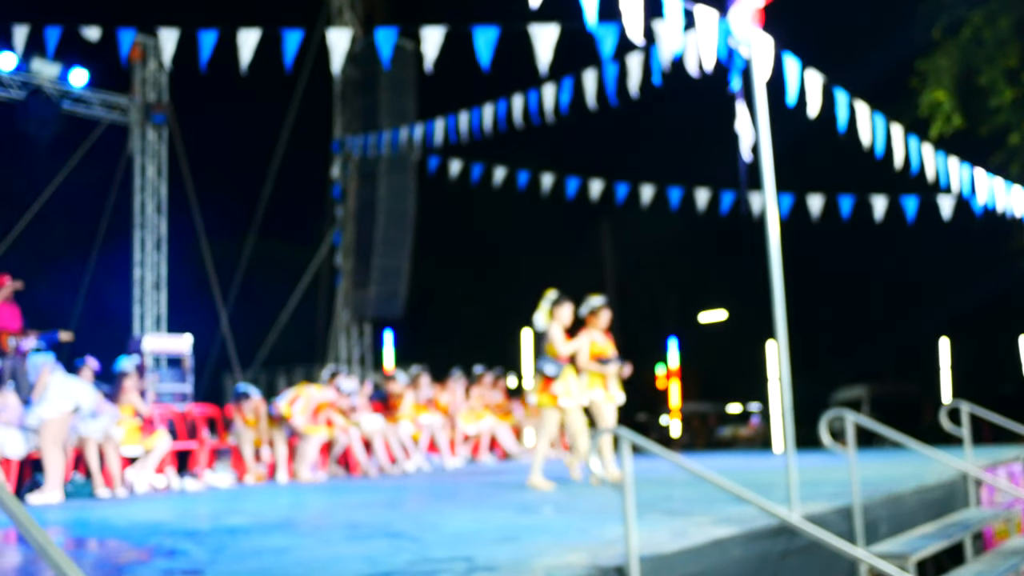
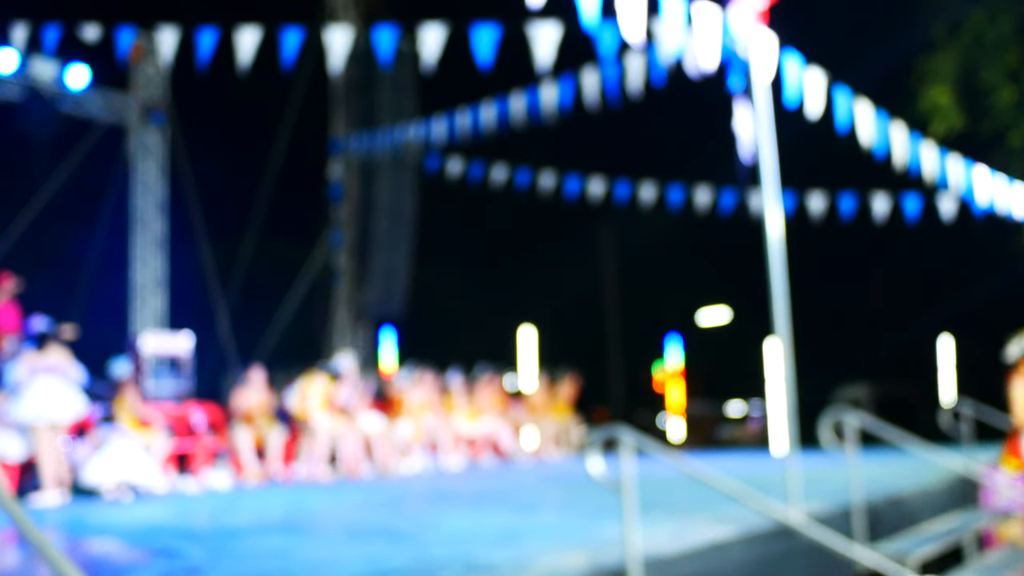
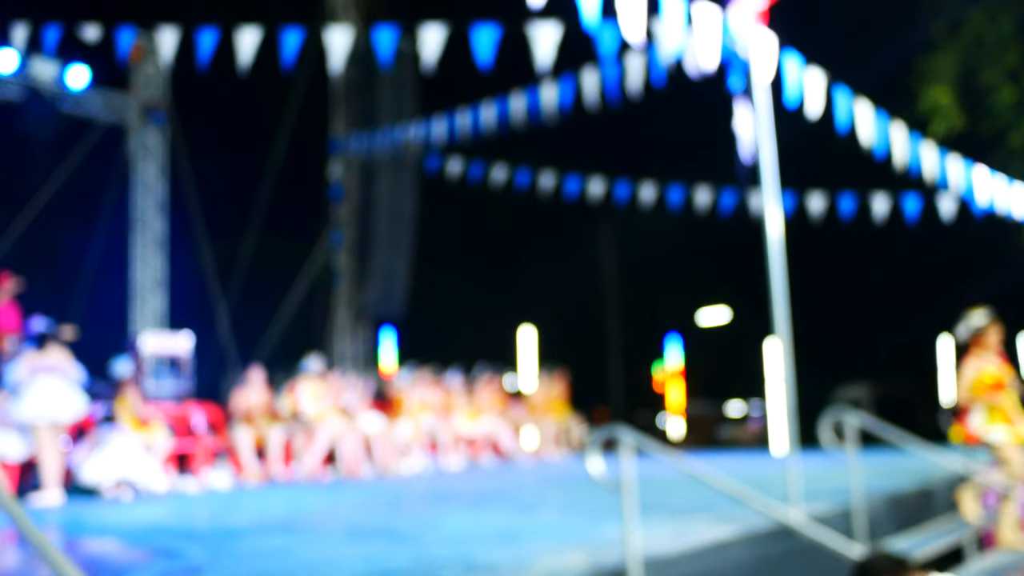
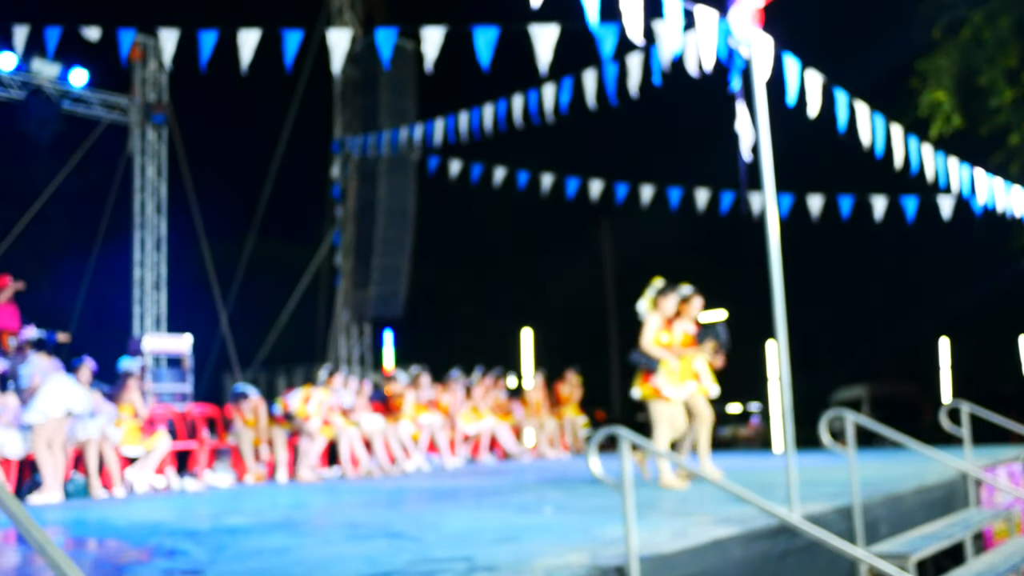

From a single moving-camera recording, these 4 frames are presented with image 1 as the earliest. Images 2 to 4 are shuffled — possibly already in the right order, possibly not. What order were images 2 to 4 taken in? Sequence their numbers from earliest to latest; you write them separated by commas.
4, 3, 2
